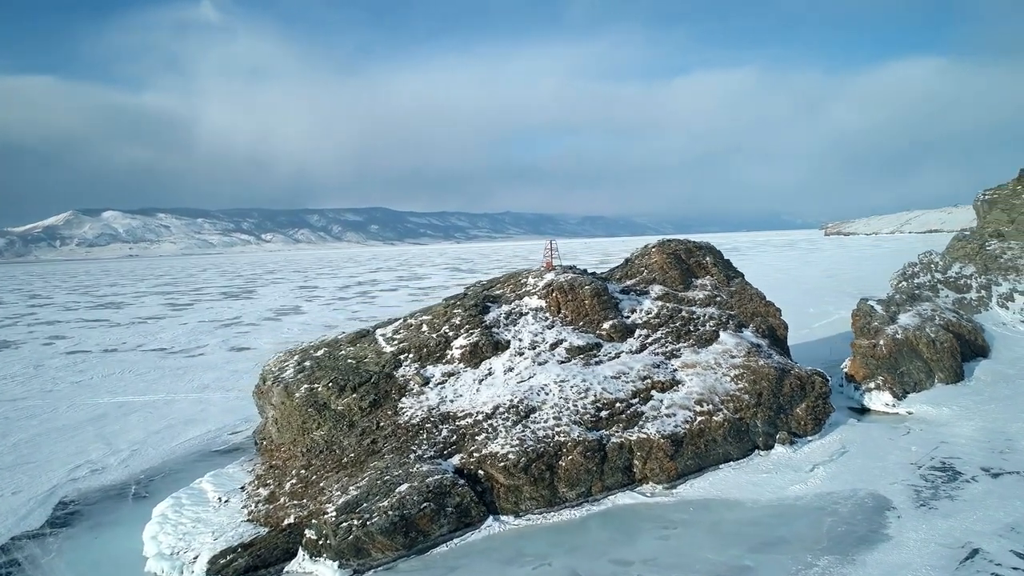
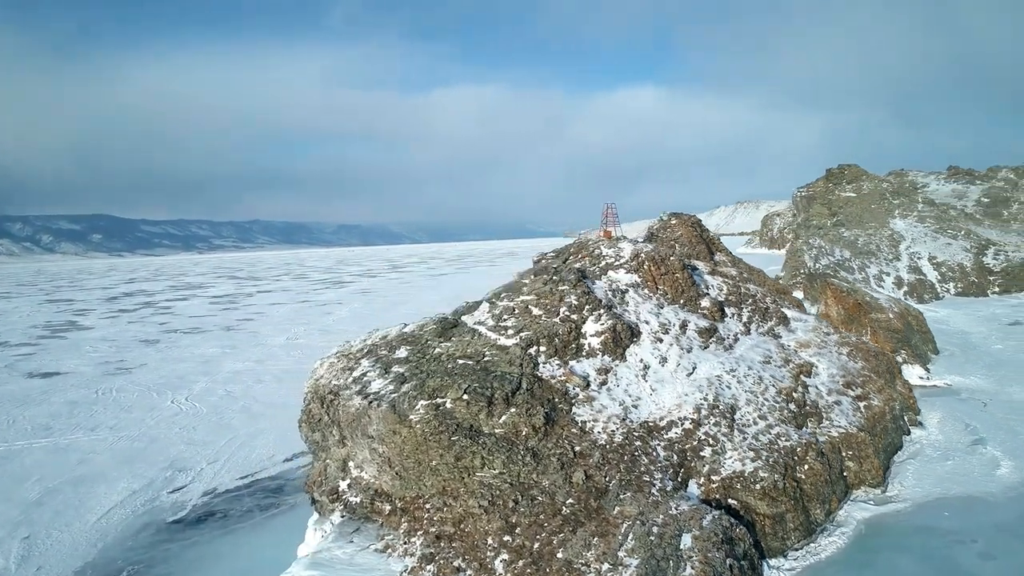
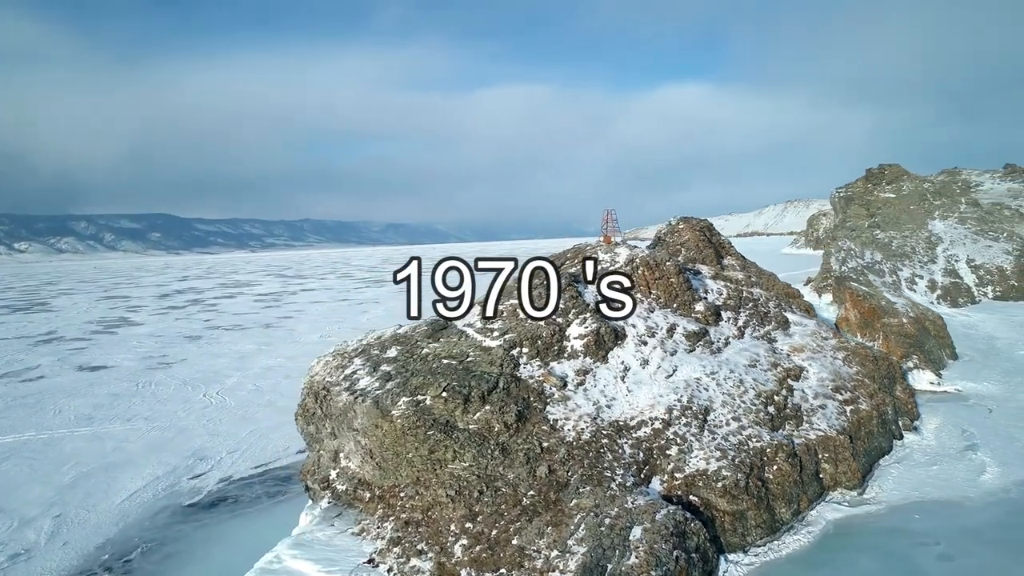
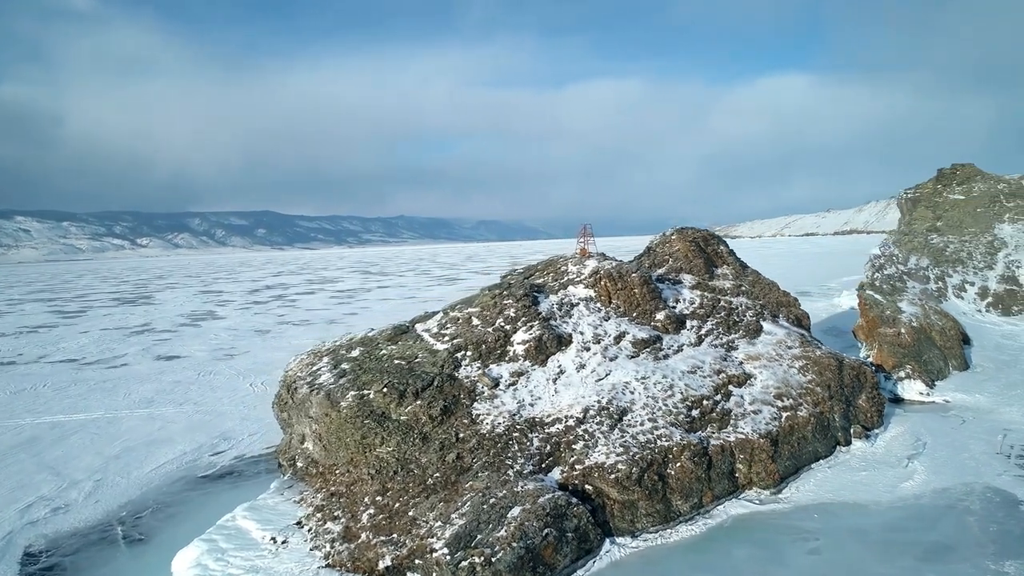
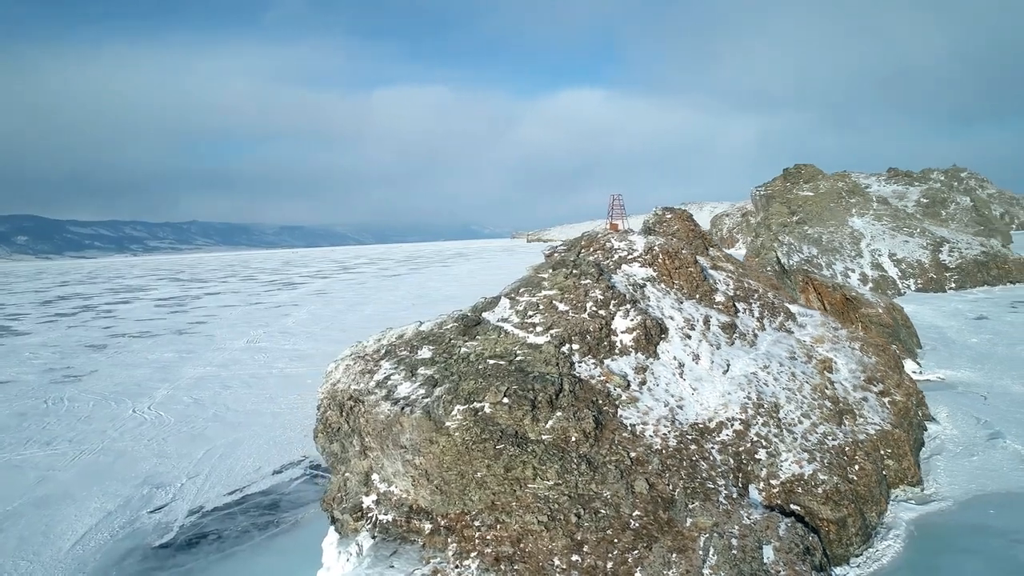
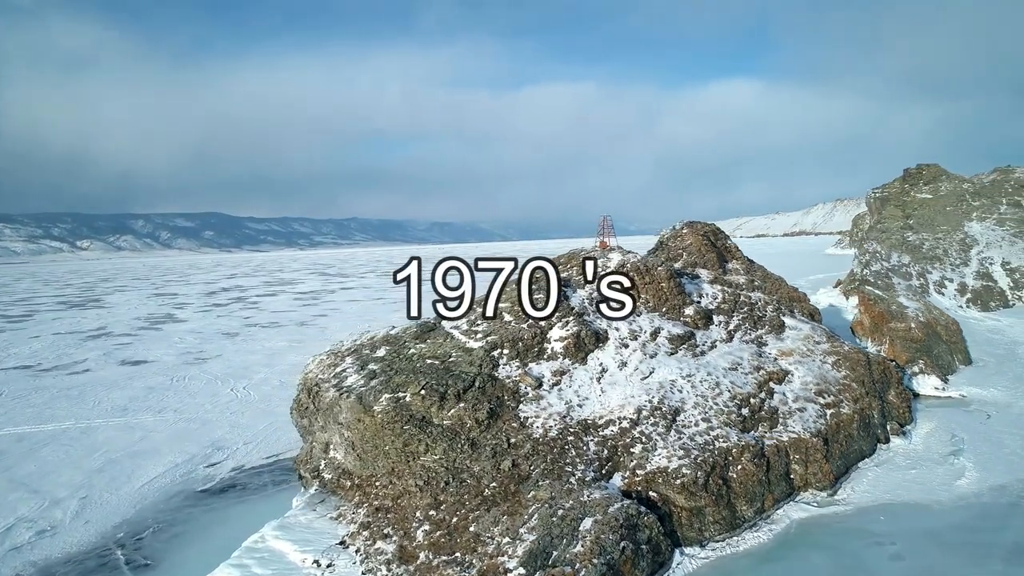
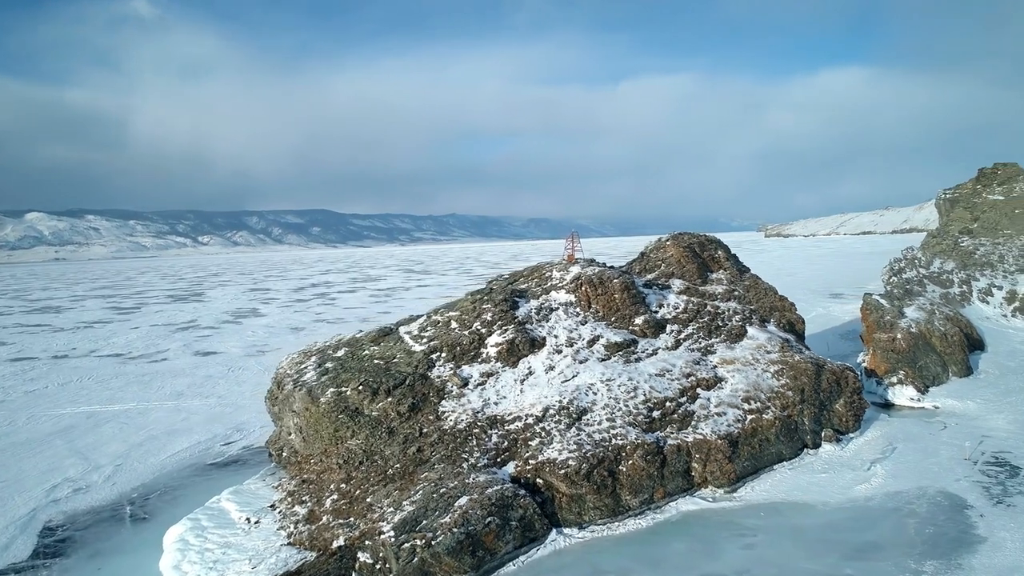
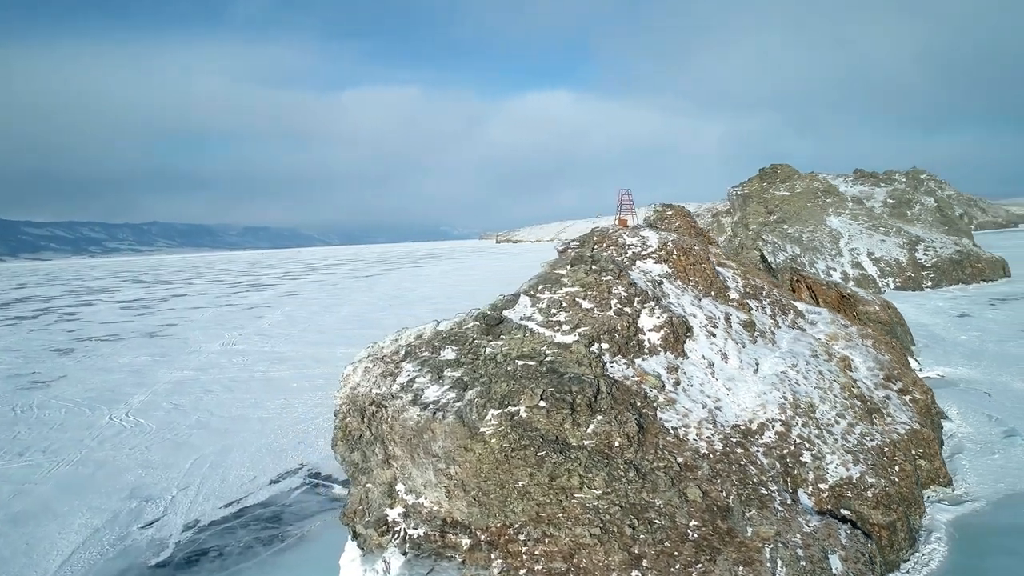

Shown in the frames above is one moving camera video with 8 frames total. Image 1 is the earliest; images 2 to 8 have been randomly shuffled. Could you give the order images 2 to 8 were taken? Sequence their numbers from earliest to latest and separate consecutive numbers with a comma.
7, 4, 6, 3, 2, 5, 8
